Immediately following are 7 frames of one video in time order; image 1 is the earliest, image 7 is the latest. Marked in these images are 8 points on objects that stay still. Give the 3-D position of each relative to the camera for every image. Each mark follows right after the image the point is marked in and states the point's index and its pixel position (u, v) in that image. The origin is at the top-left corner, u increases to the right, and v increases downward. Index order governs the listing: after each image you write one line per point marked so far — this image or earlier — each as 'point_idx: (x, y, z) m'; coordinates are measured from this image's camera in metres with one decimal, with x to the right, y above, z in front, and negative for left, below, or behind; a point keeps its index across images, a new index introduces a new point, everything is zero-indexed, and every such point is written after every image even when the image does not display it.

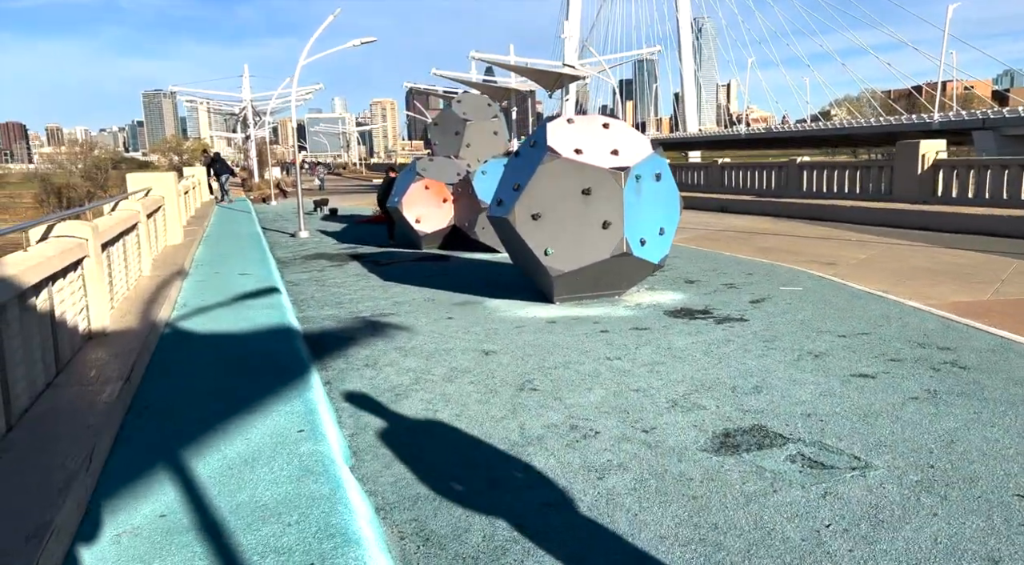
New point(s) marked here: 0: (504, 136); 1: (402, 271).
0: (-0.1, +3.0, +14.5) m
1: (-1.6, +0.2, +10.8) m
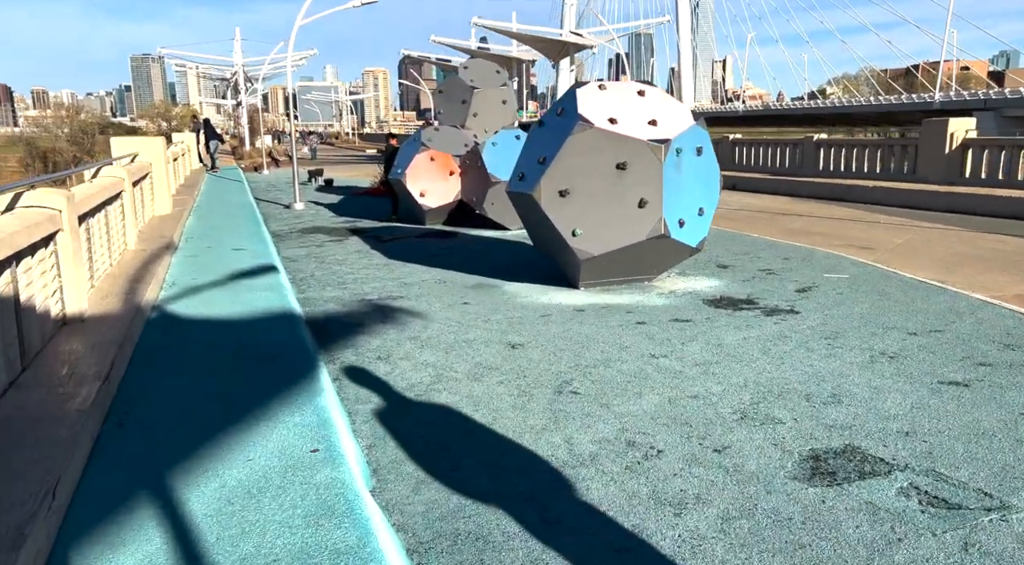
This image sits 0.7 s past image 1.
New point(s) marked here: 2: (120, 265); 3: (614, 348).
0: (0.0, +3.4, +13.7) m
1: (-1.5, +0.5, +10.1) m
2: (-3.6, +0.2, +6.6) m
3: (+0.7, -0.5, +5.1) m
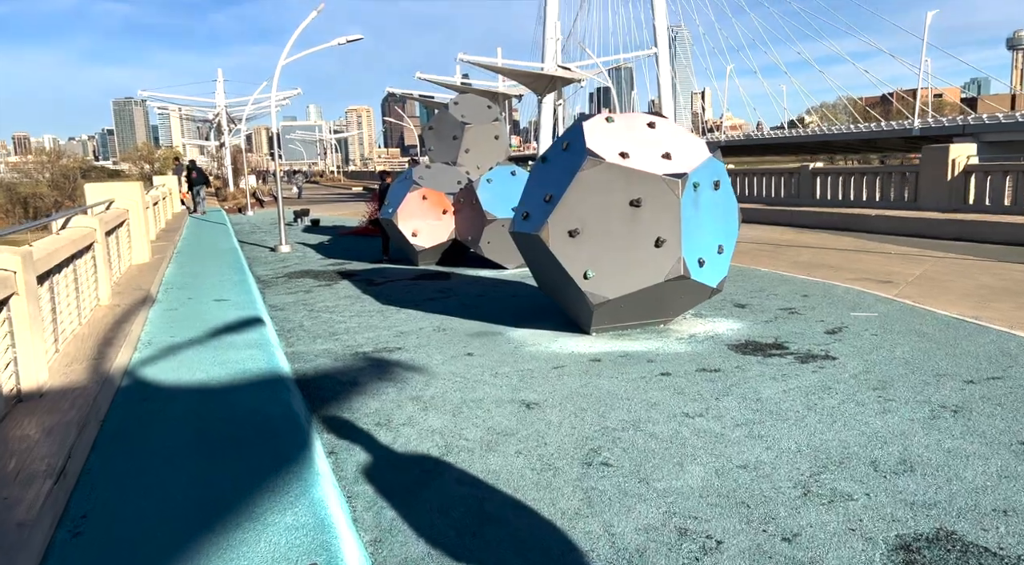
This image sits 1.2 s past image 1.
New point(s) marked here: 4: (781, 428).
0: (-0.1, +2.6, +13.3) m
1: (-1.5, -0.1, +9.6) m
2: (-3.5, -0.3, +6.0) m
3: (+0.8, -0.8, +4.6) m
4: (+1.5, -0.8, +4.1) m
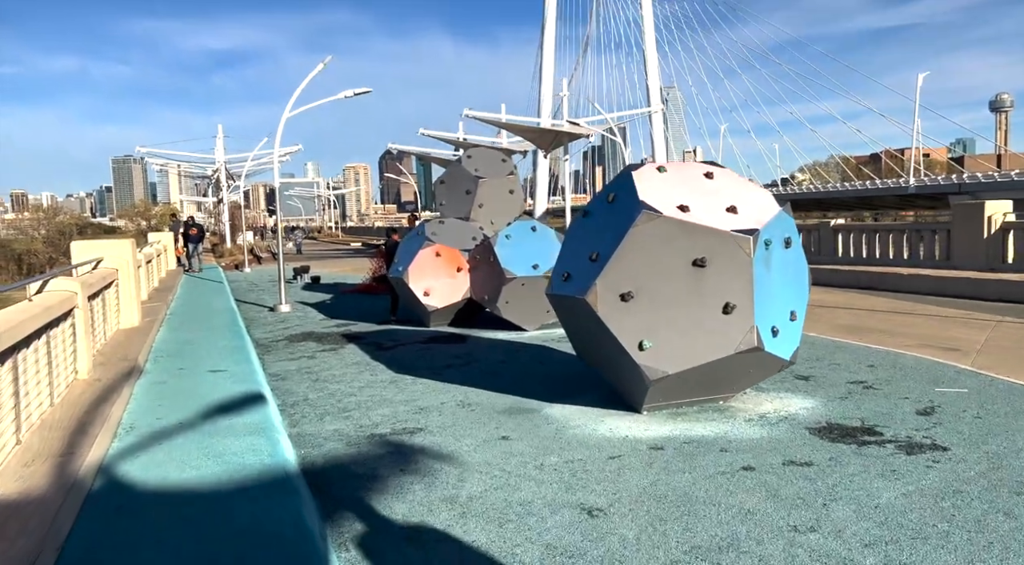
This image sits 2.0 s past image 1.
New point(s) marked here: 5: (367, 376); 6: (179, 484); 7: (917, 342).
0: (+0.2, +1.5, +12.7) m
1: (-1.2, -0.9, +8.8) m
2: (-3.2, -0.9, +5.1) m
3: (+1.1, -1.2, +3.7) m
4: (+1.8, -1.2, +3.2) m
5: (-1.6, -1.0, +8.0) m
6: (-1.8, -1.1, +4.0) m
7: (+4.5, -0.7, +8.0) m
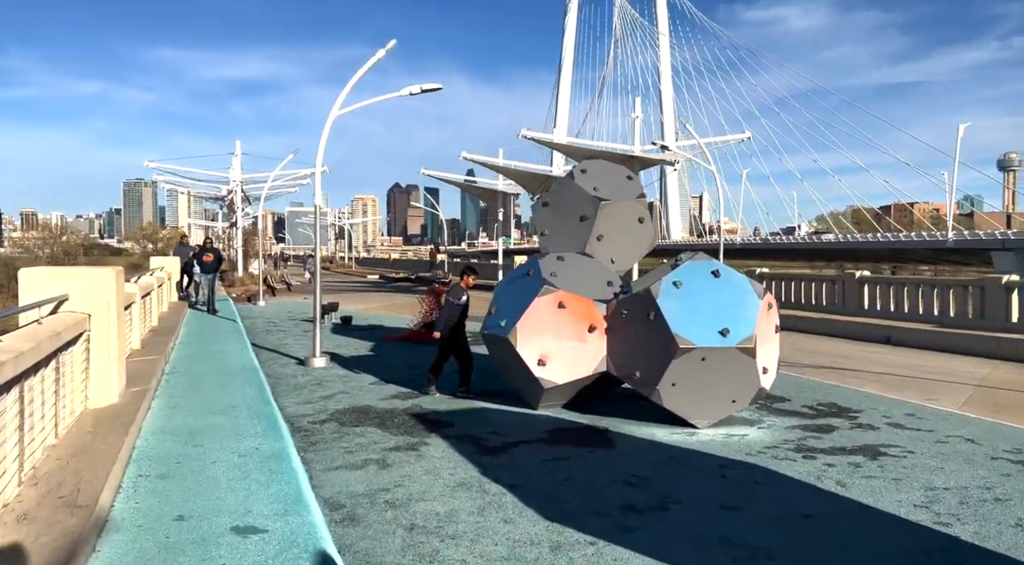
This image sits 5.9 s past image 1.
0: (+1.8, +0.7, +9.4) m
1: (+0.4, -1.5, +5.4) m
2: (-1.7, -1.2, +1.8) m
3: (+2.6, -1.6, +0.3) m
4: (+3.3, -1.6, -0.2) m
5: (-0.1, -1.5, +4.6) m
6: (-0.3, -1.4, +0.6) m
7: (+6.0, -1.4, +4.6) m
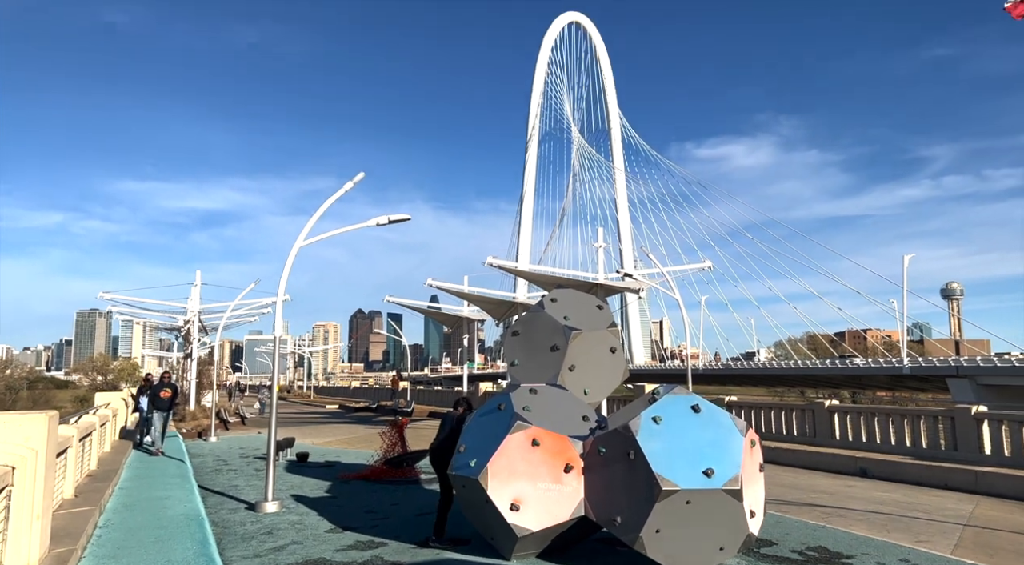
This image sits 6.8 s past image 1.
0: (+1.4, -1.0, +9.2) m
1: (+0.2, -2.5, +4.8) m
2: (-1.6, -1.5, +1.2) m
3: (+2.7, -1.7, -0.1) m
4: (+3.5, -1.6, -0.6) m
5: (-0.2, -2.4, +4.0) m
6: (-0.2, -1.5, +0.1) m
7: (+5.9, -2.2, +4.3) m
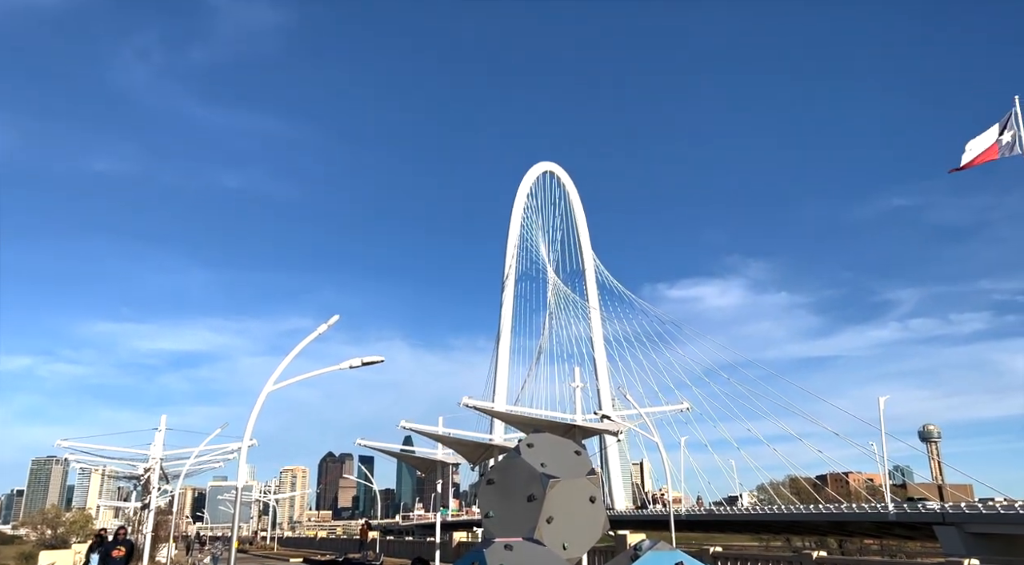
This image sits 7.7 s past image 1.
0: (+1.1, -2.8, +8.9) m
1: (0.0, -3.4, +4.2) m
2: (-1.7, -1.8, +0.8) m
3: (+2.7, -1.7, -0.3) m
4: (+3.5, -1.6, -0.8) m
5: (-0.3, -3.2, +3.5) m
6: (-0.3, -1.6, -0.2) m
7: (+5.7, -3.1, +4.0) m
